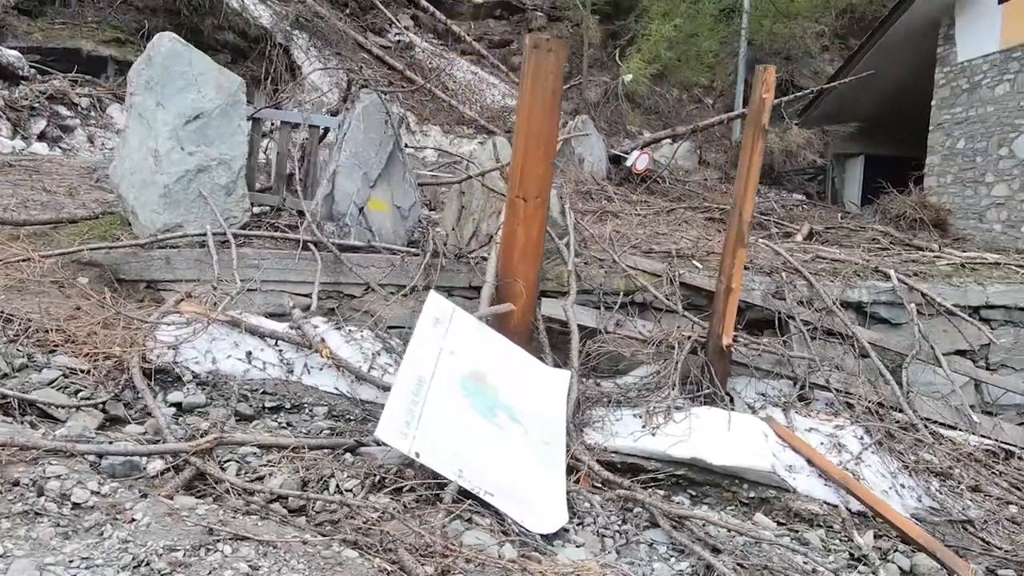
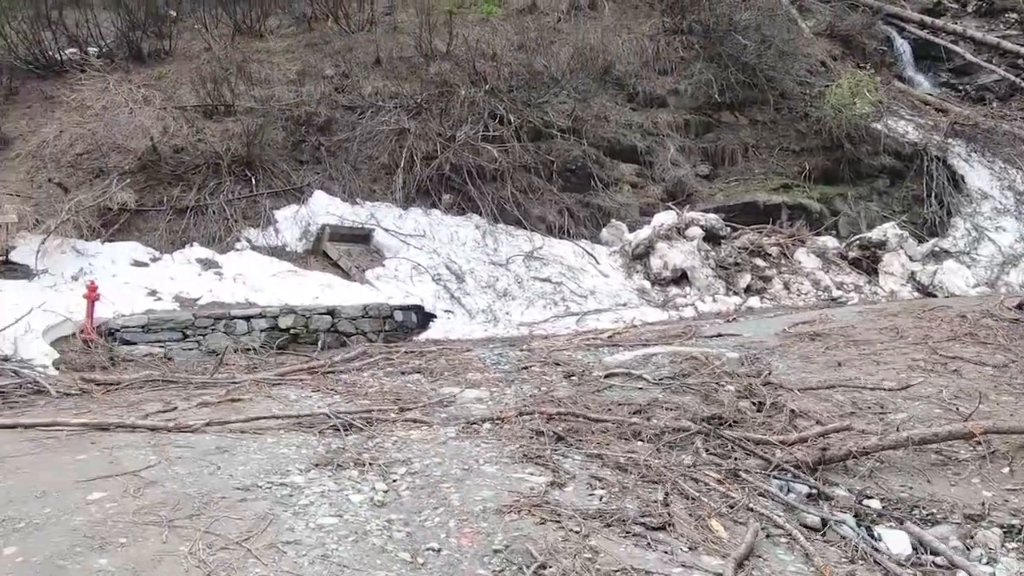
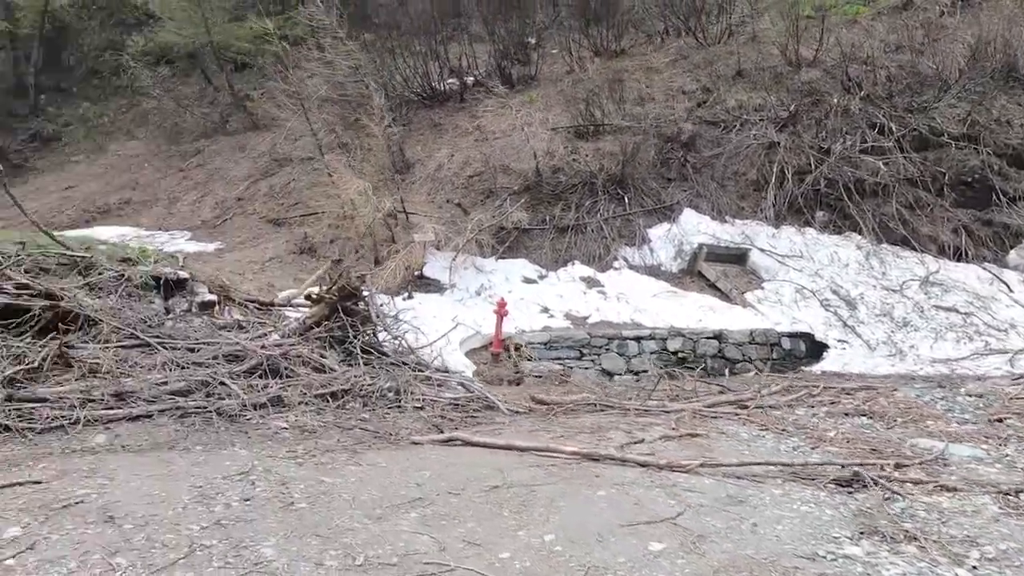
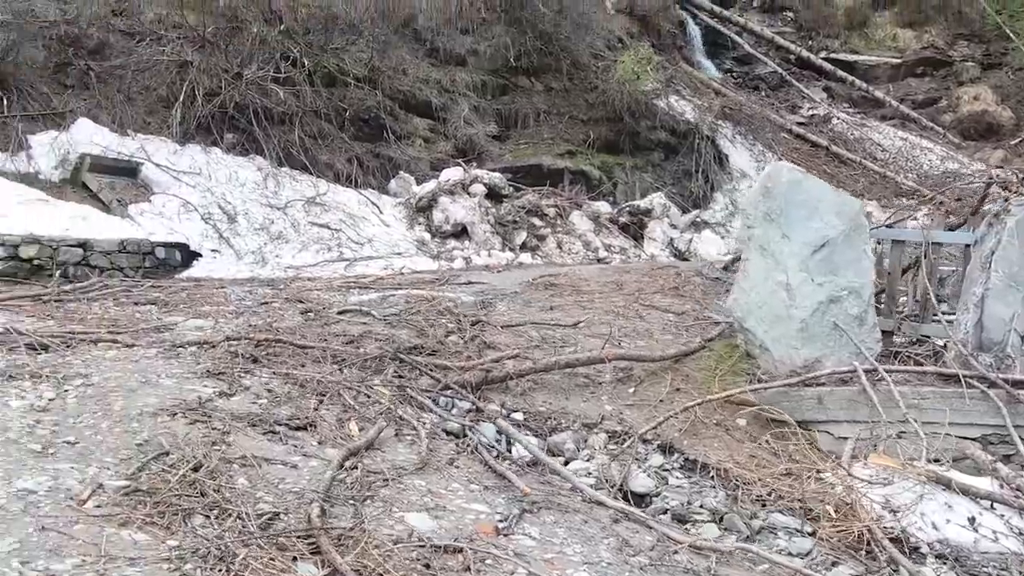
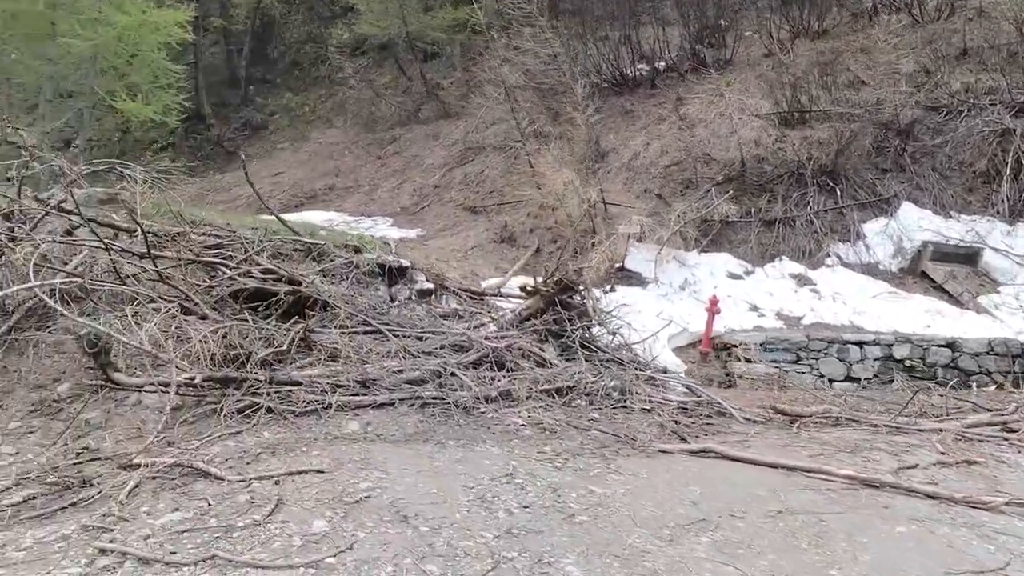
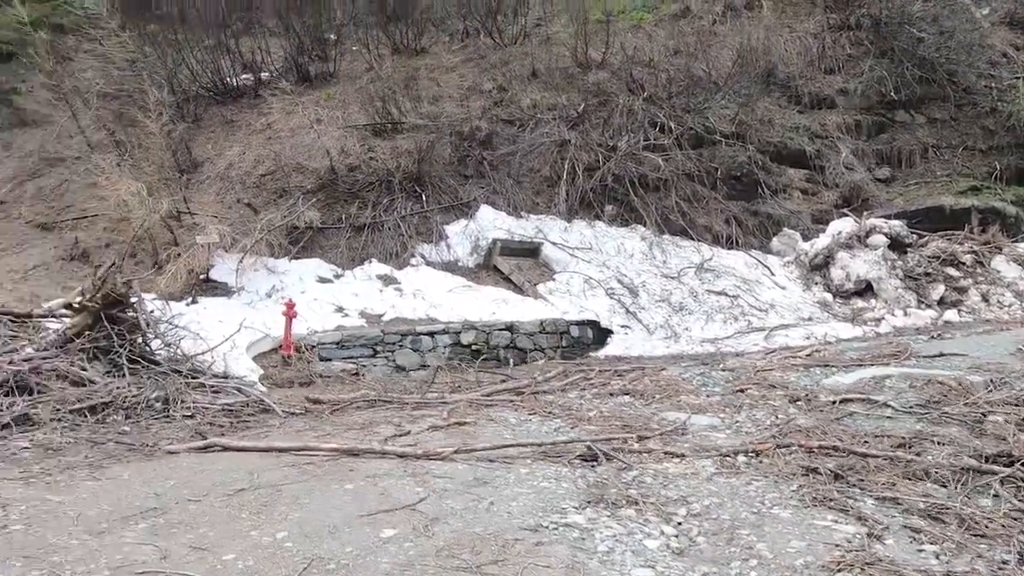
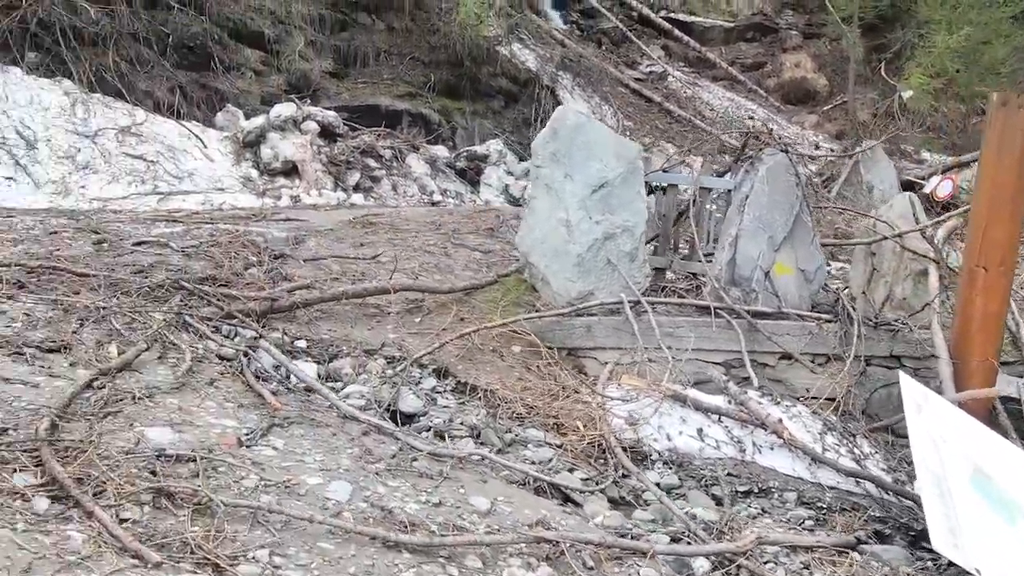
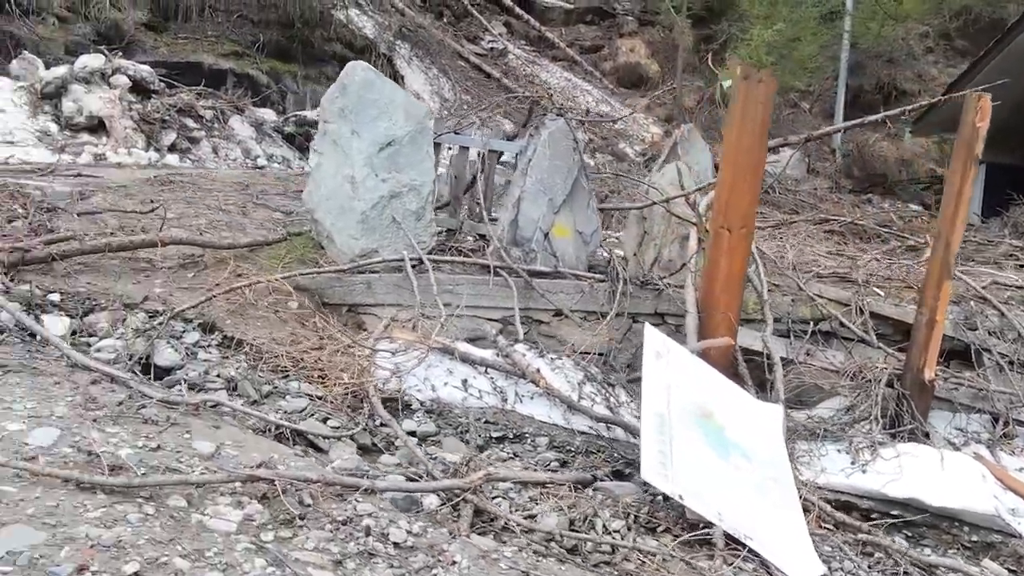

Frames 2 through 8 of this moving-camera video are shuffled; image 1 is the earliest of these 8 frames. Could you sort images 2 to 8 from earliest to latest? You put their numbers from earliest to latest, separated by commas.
8, 7, 4, 2, 6, 3, 5
